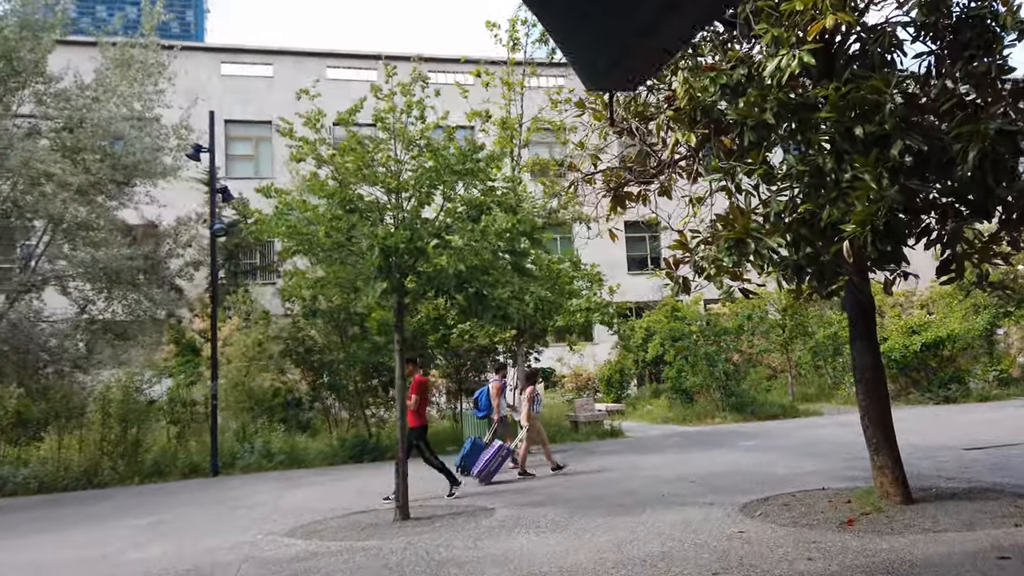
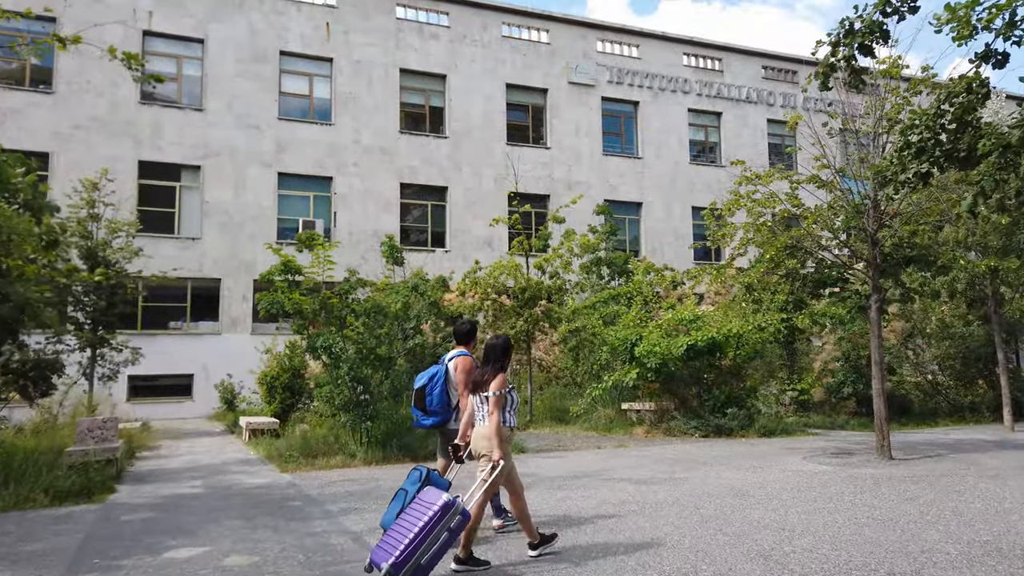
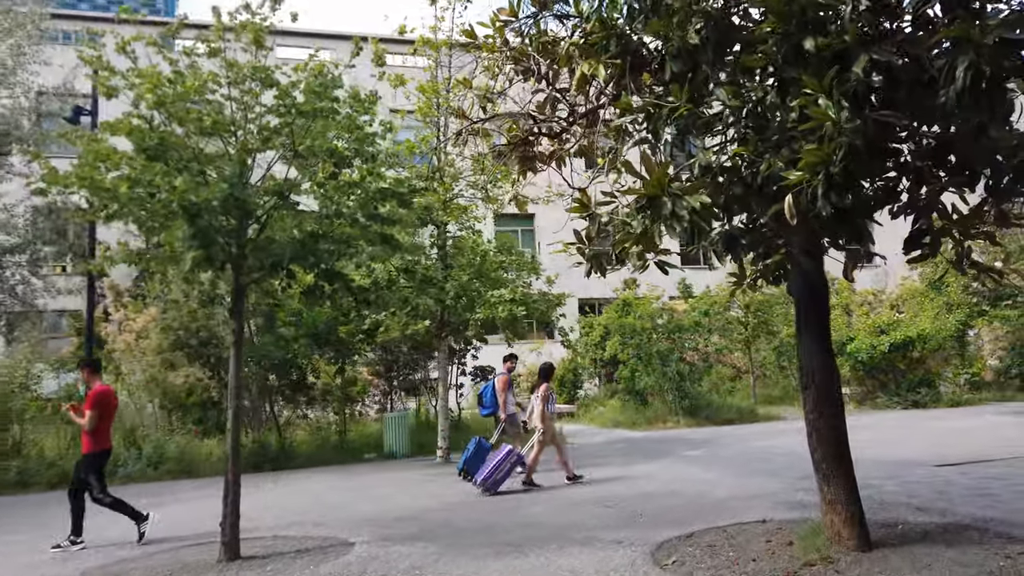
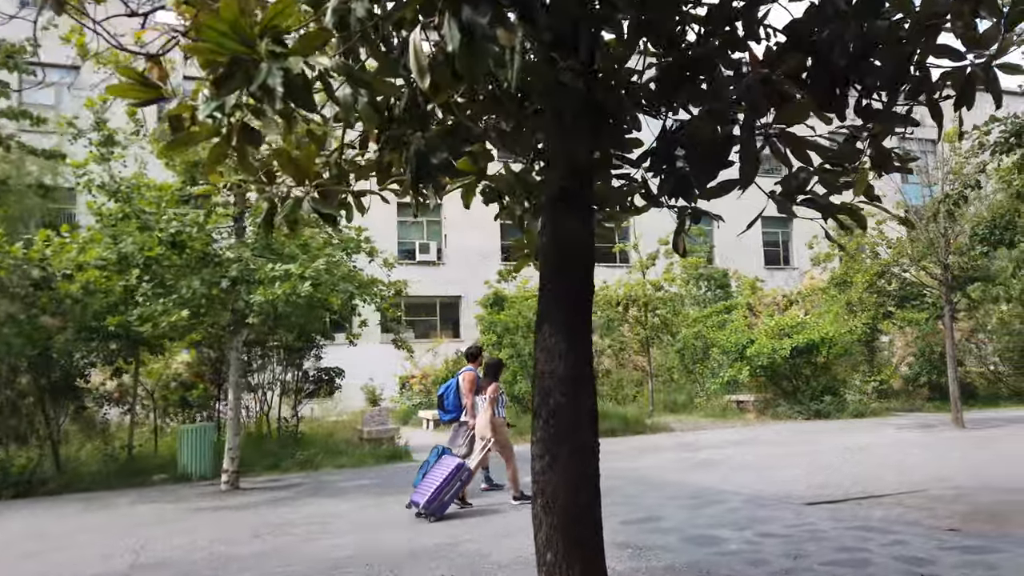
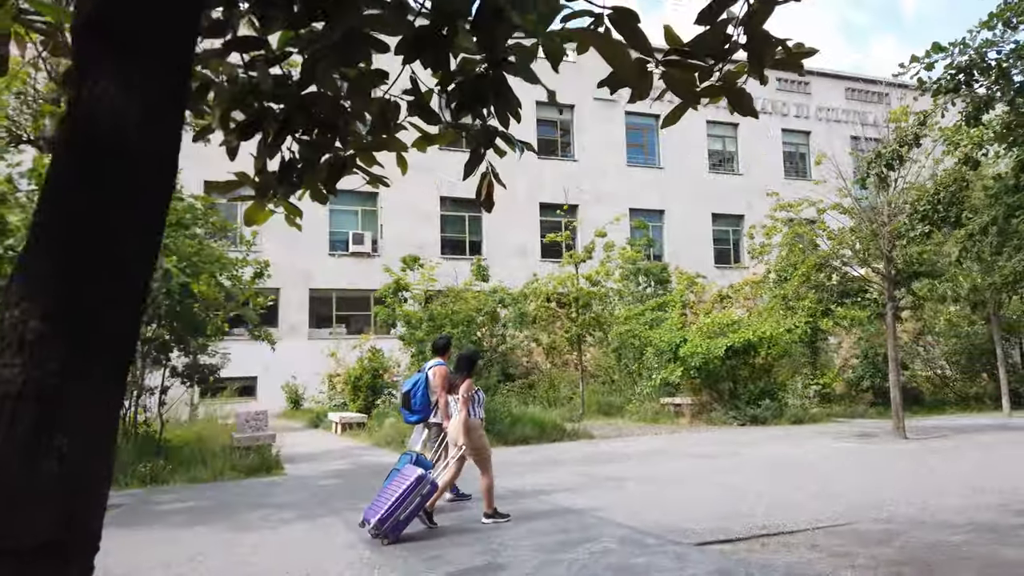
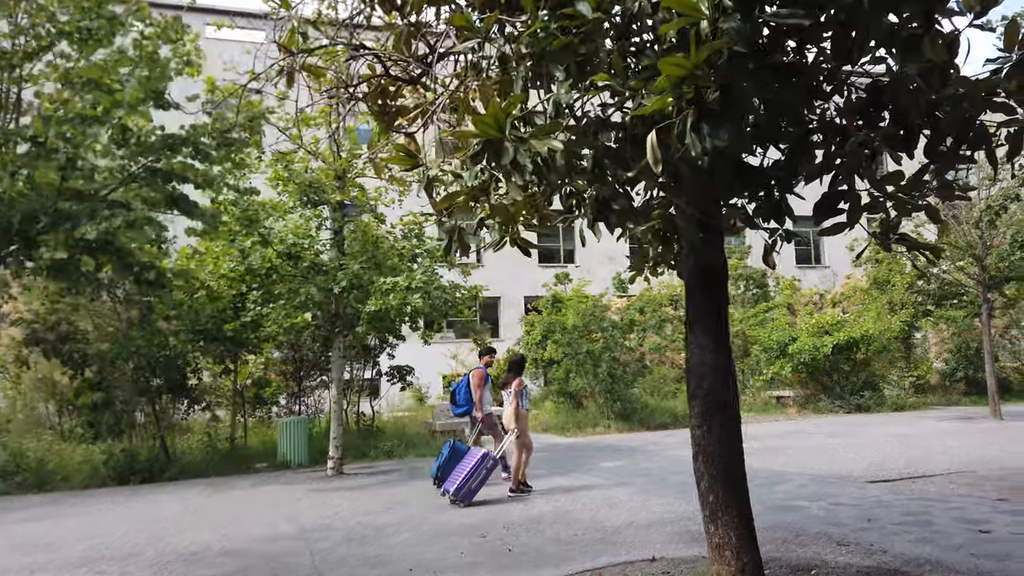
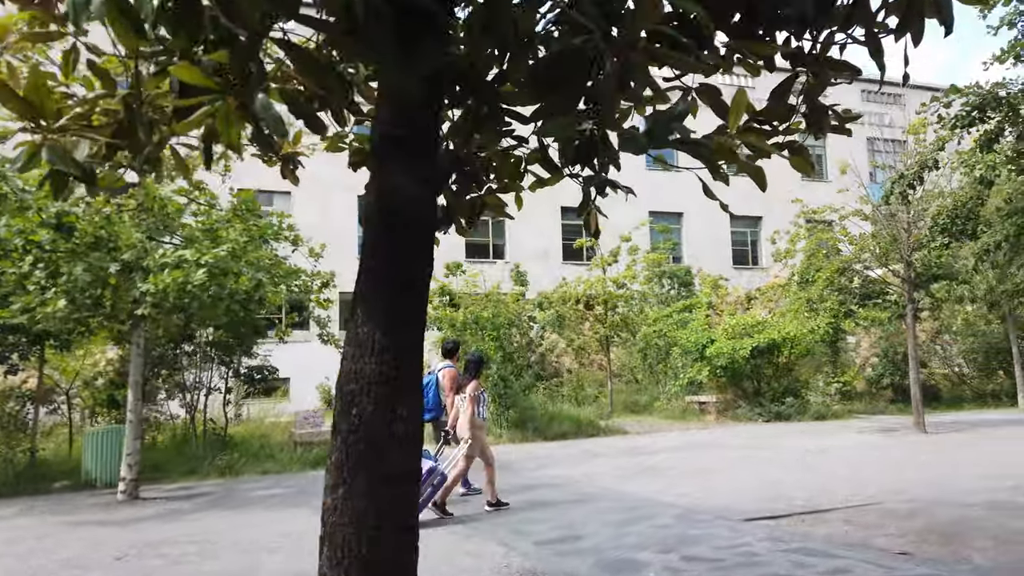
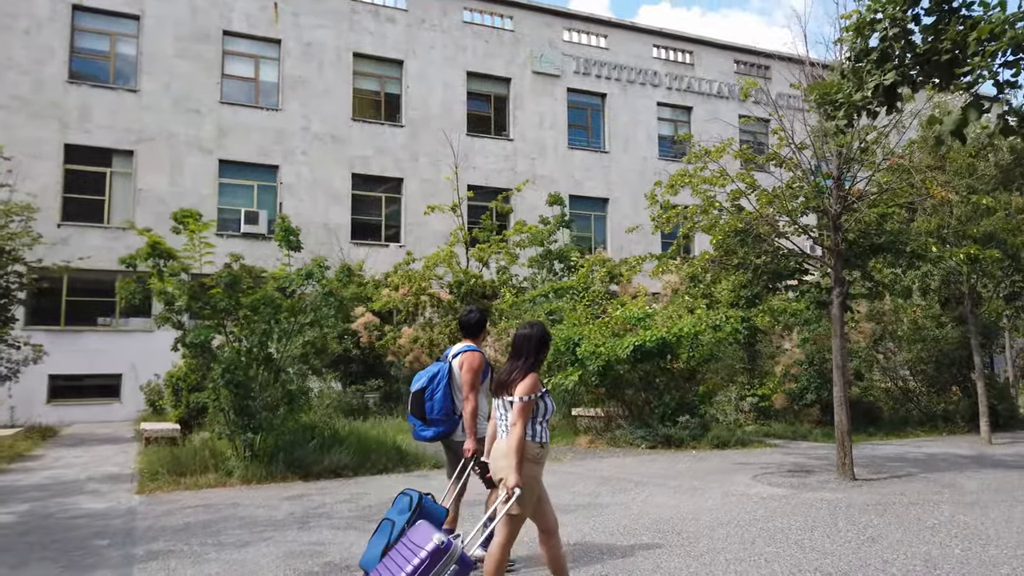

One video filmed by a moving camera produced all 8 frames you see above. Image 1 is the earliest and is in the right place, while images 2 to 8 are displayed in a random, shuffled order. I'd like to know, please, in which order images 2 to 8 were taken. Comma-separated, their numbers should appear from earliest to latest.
3, 6, 4, 7, 5, 2, 8
